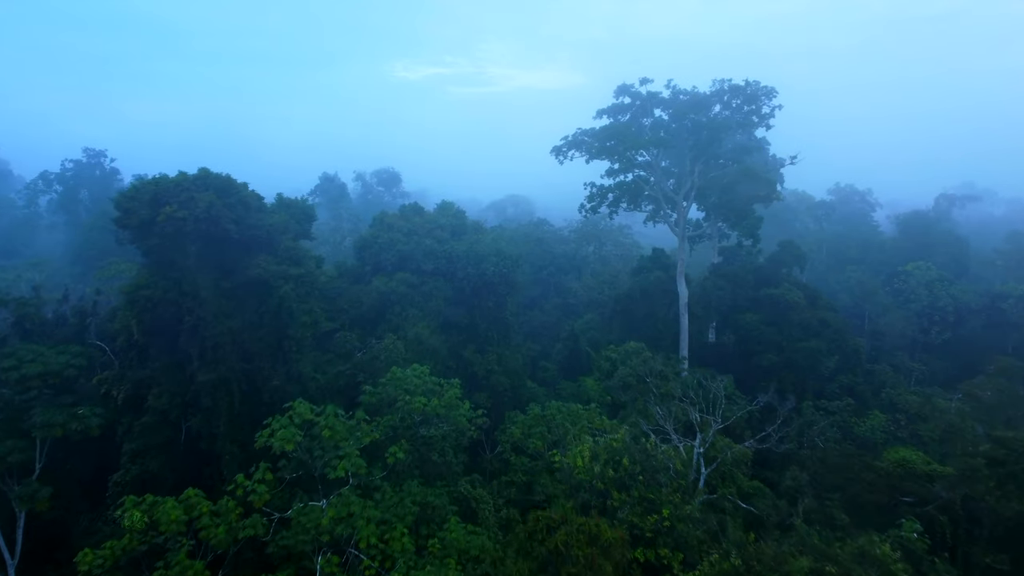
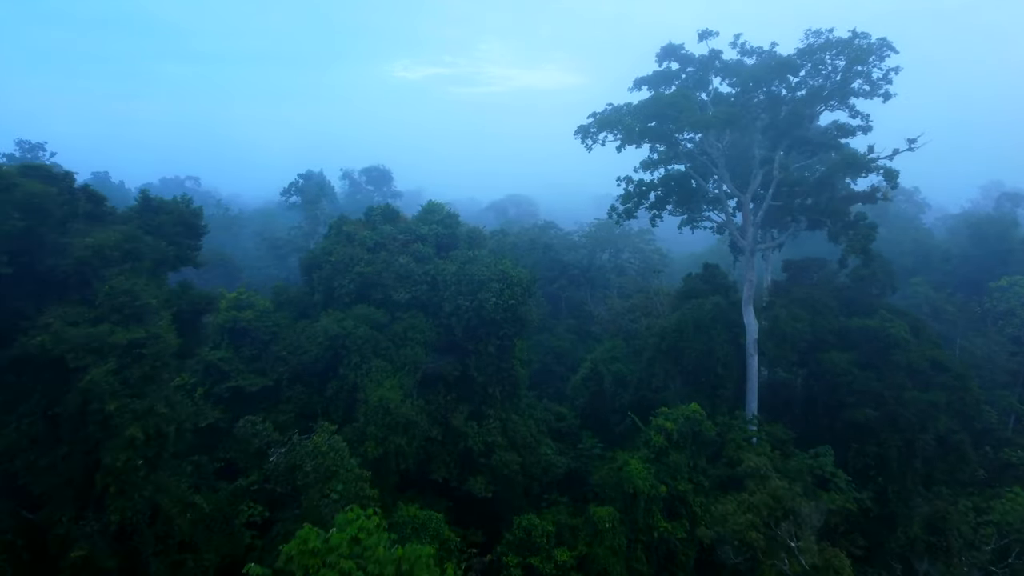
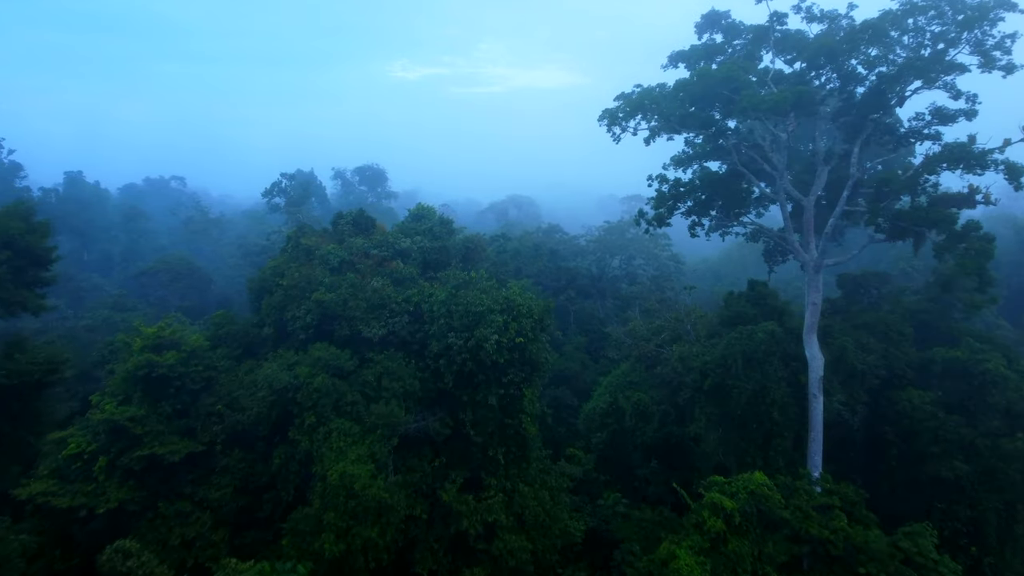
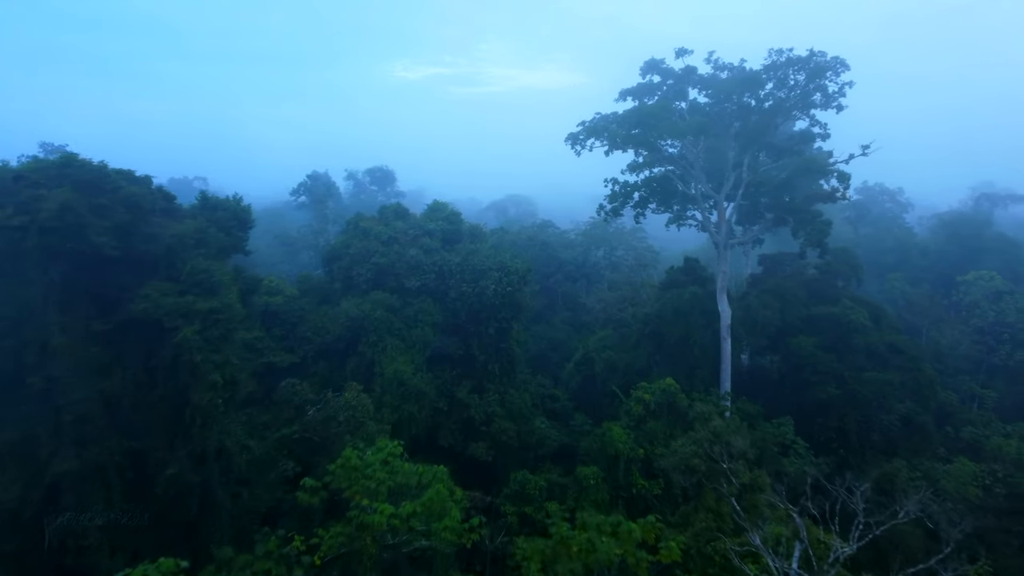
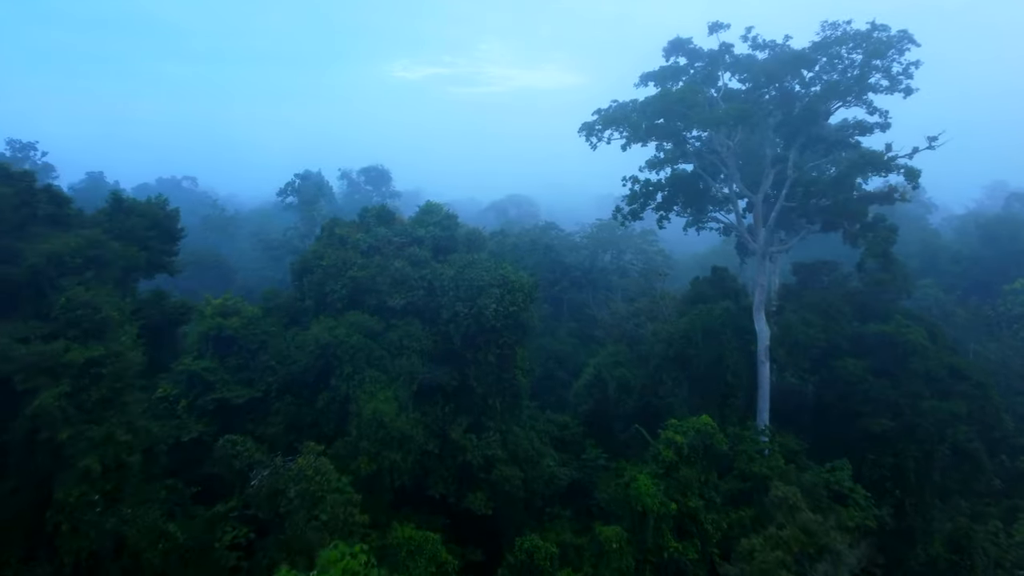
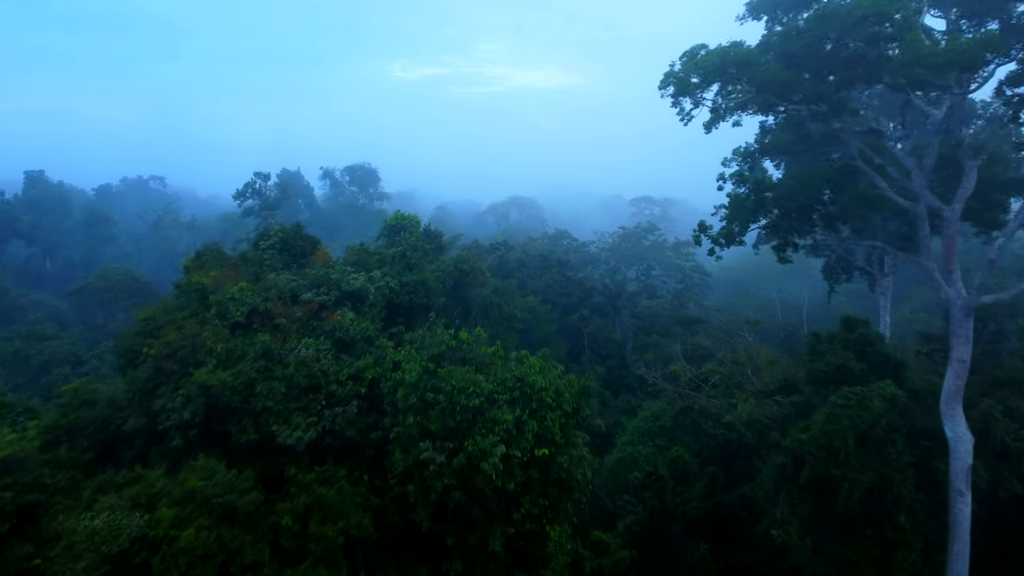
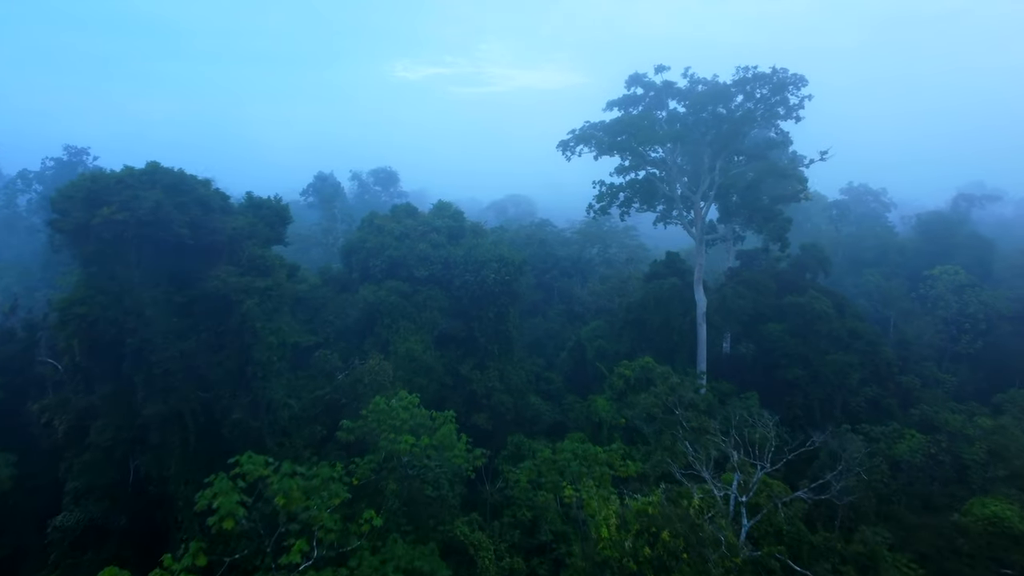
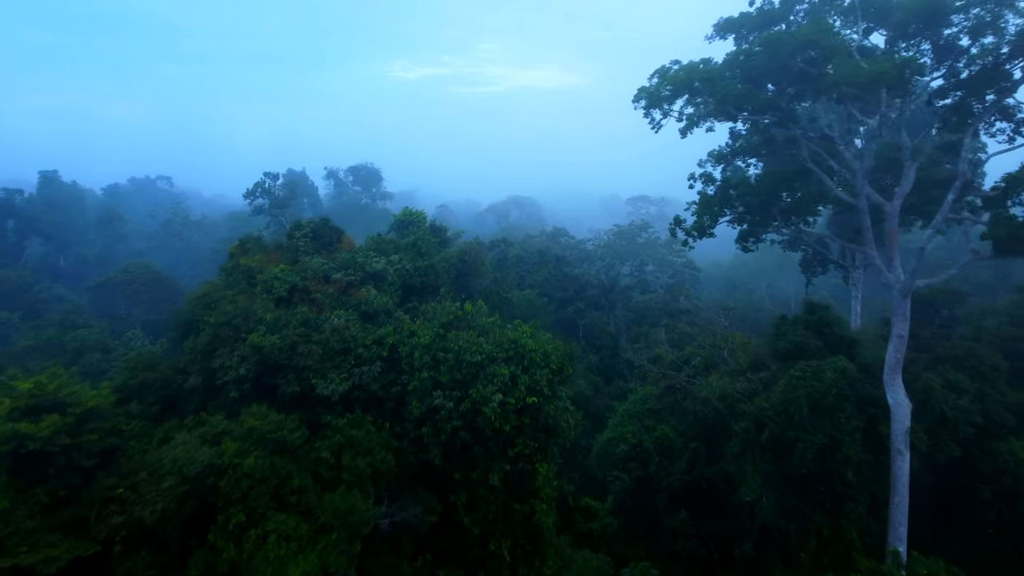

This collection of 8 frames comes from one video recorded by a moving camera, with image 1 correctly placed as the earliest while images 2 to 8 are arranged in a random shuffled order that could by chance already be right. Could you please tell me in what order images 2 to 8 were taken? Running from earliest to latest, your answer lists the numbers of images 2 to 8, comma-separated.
7, 4, 2, 5, 3, 8, 6
